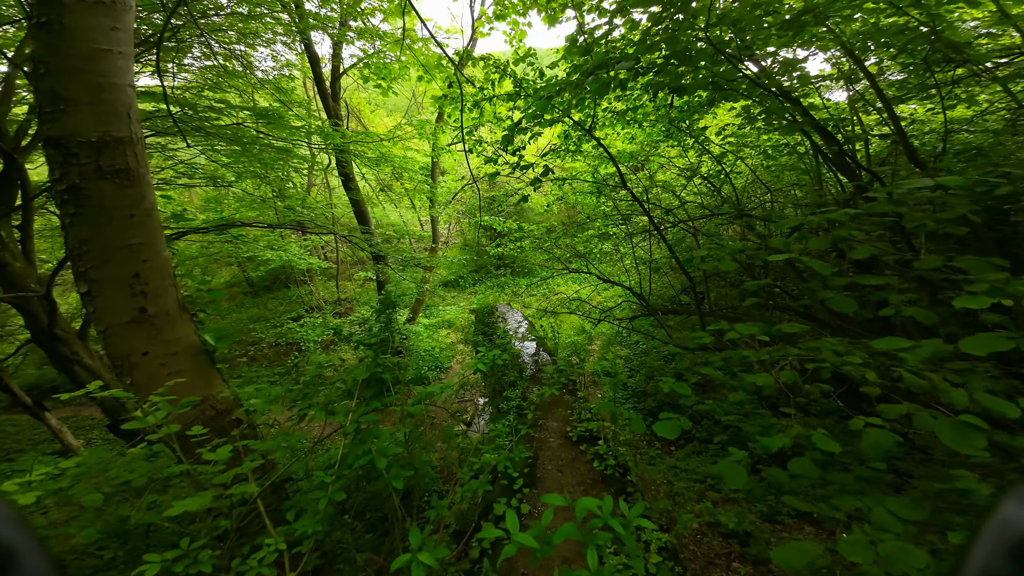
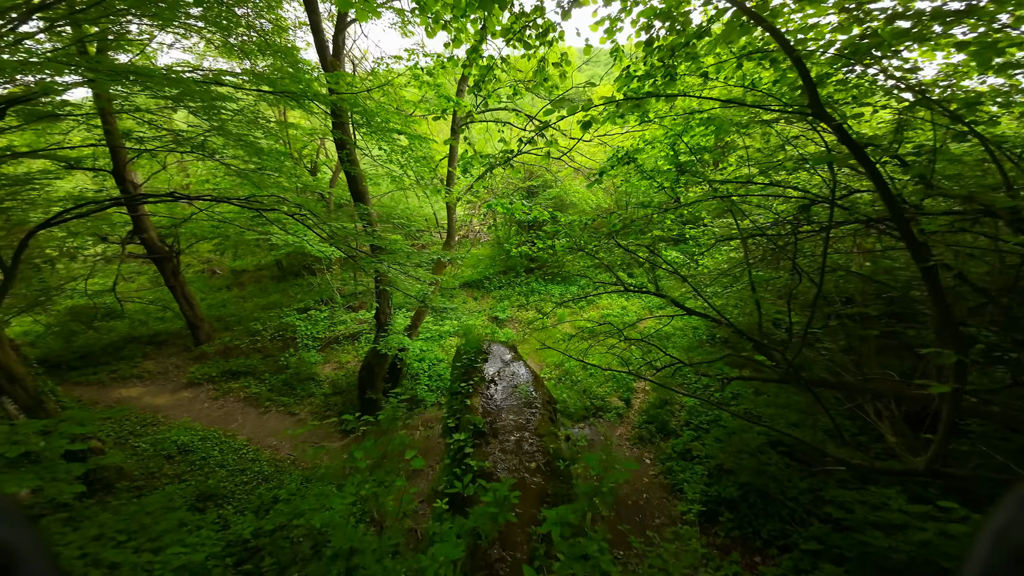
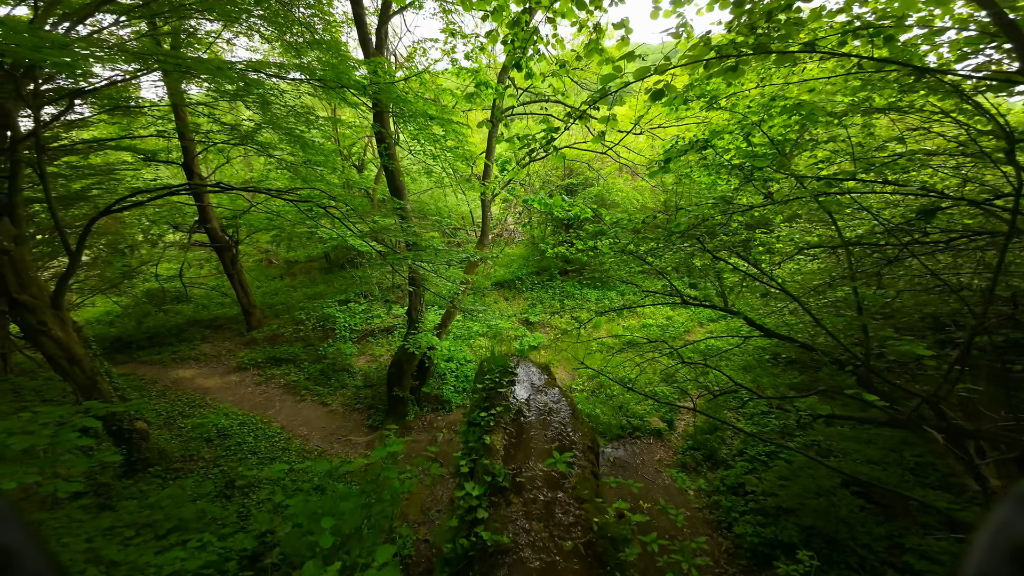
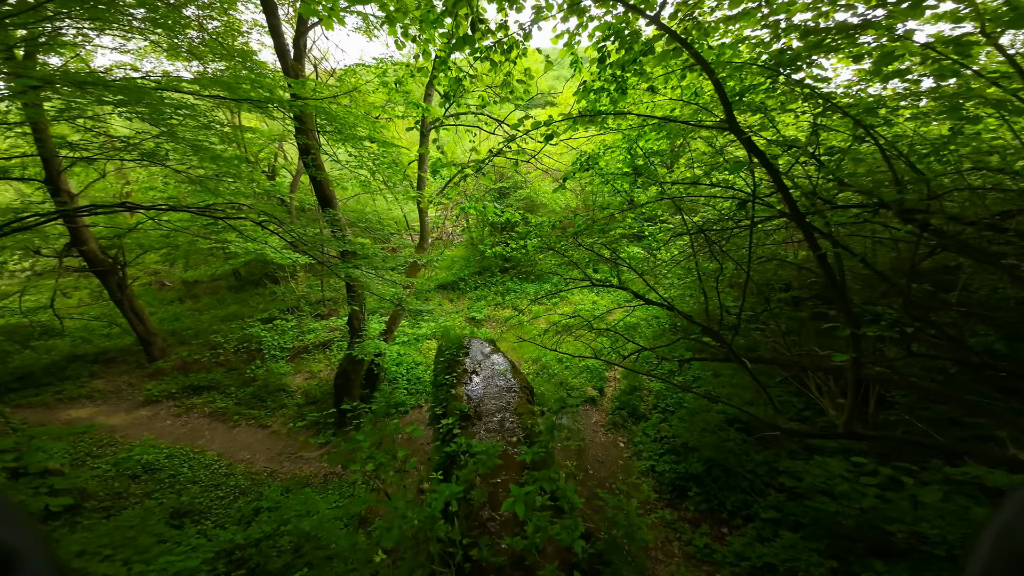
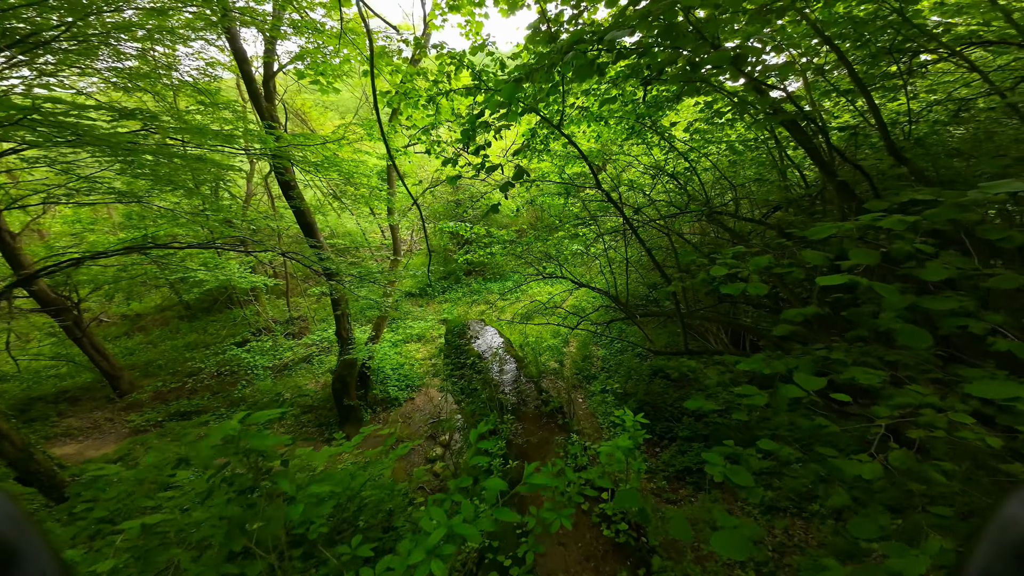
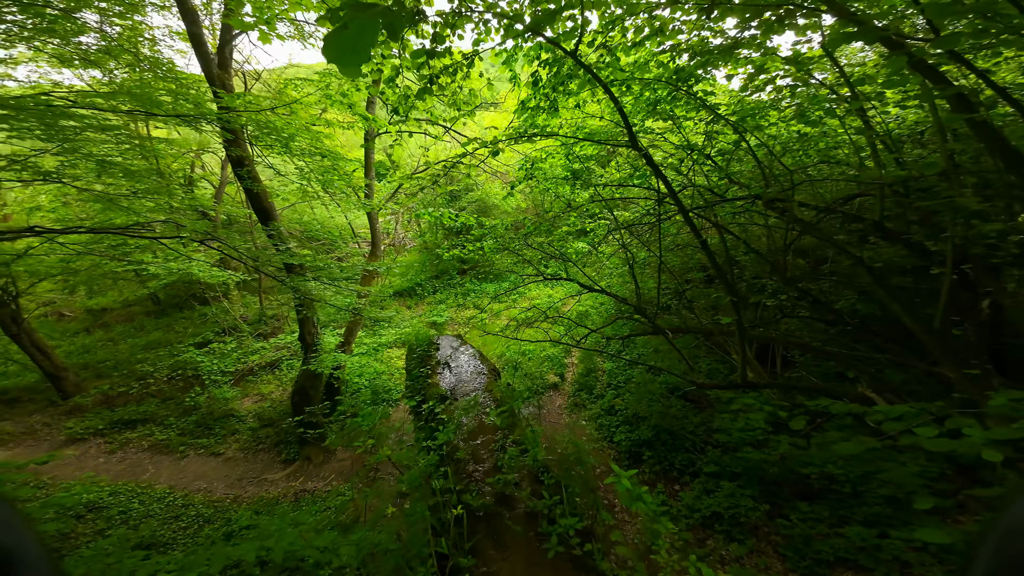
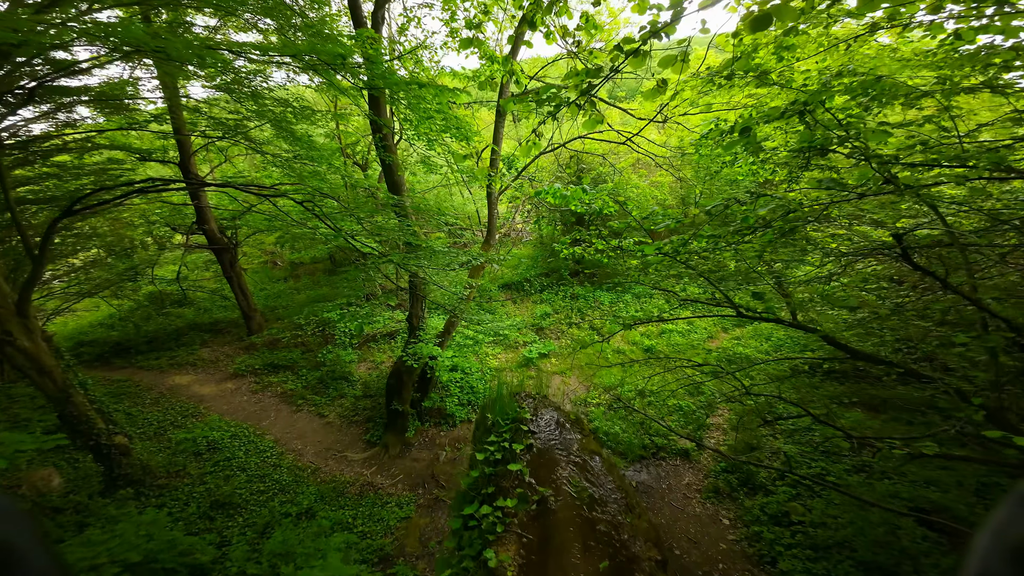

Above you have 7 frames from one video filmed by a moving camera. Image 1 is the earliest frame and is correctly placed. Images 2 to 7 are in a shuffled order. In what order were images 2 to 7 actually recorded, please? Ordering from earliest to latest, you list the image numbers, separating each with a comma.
5, 6, 4, 2, 3, 7
